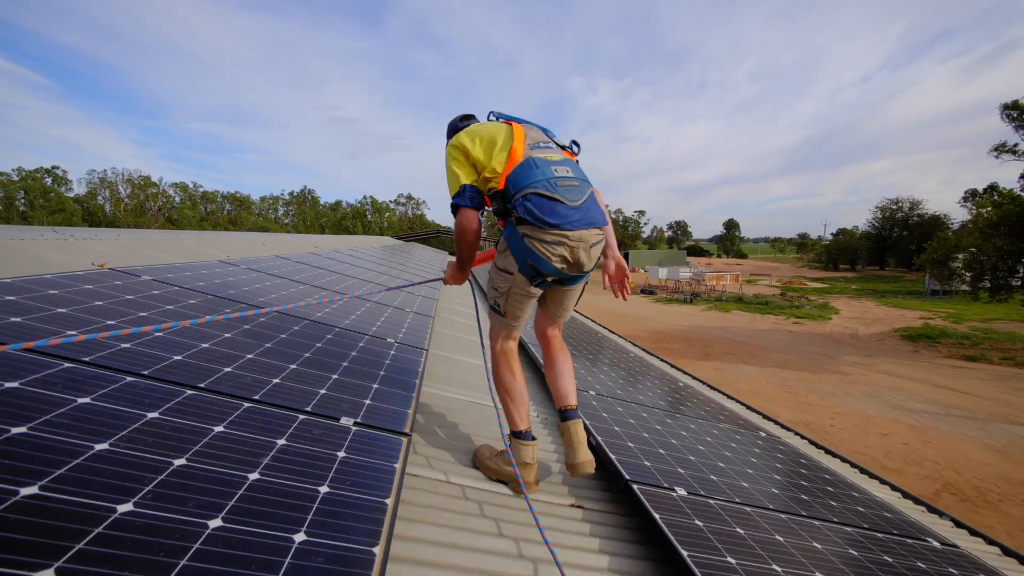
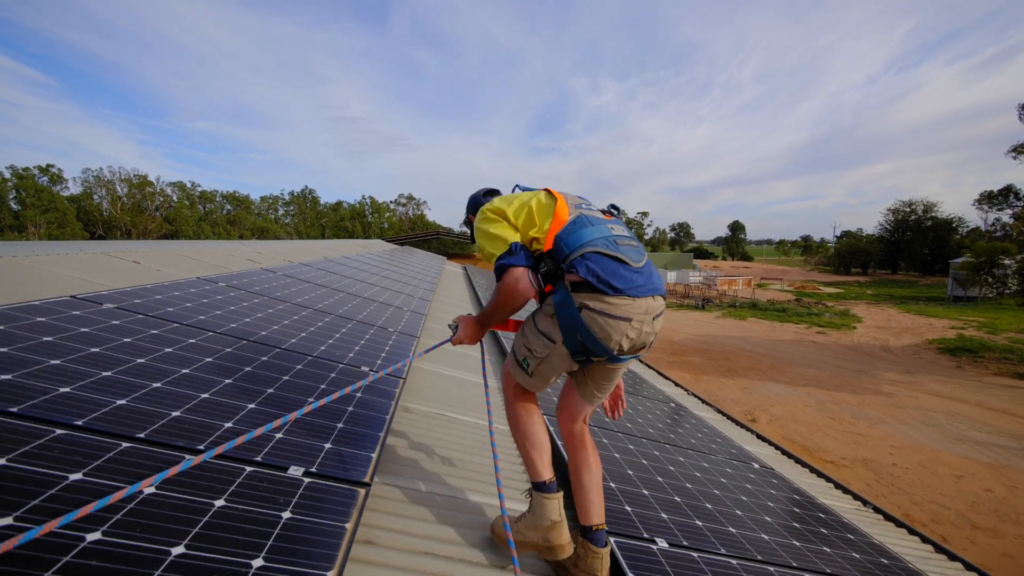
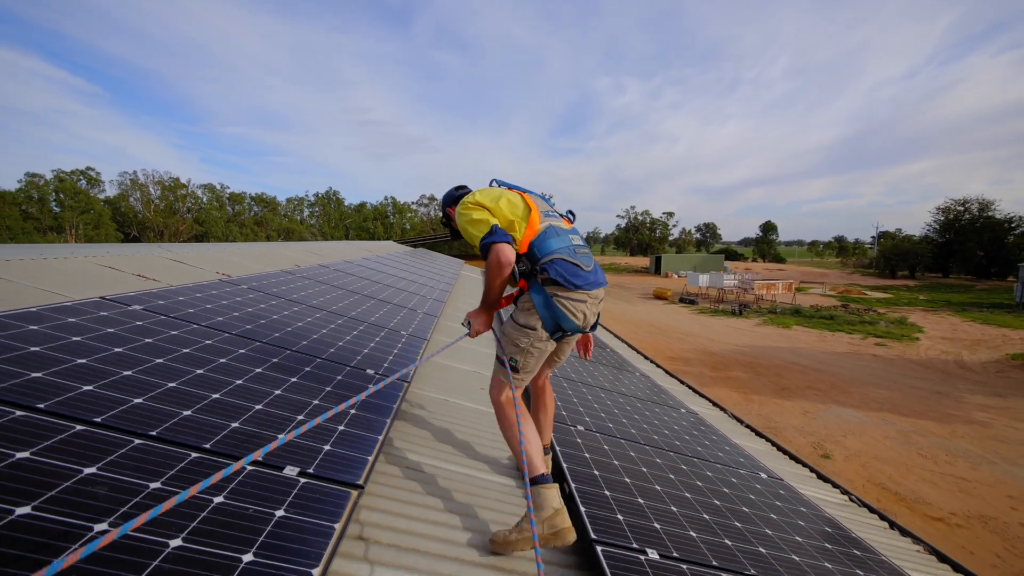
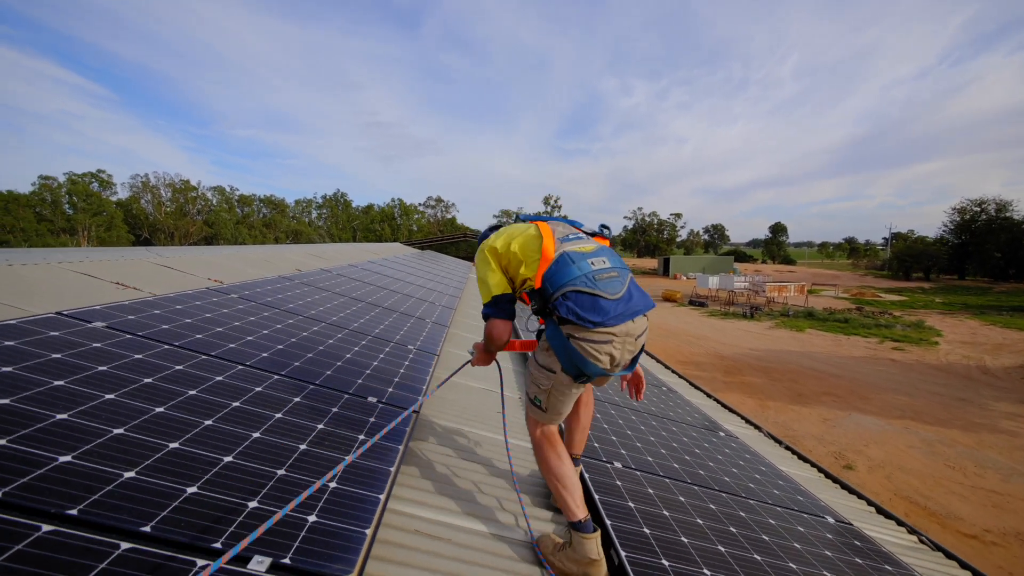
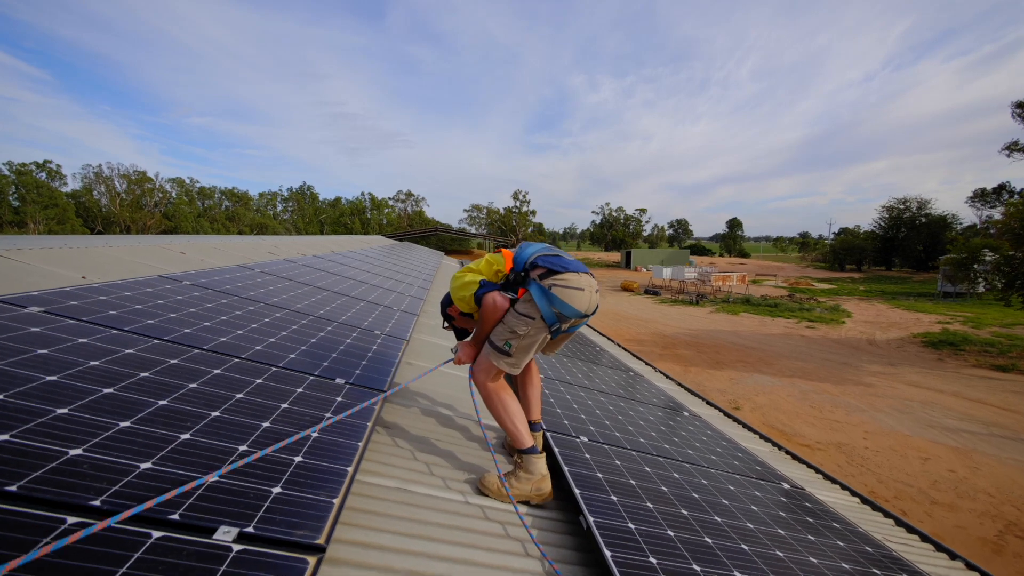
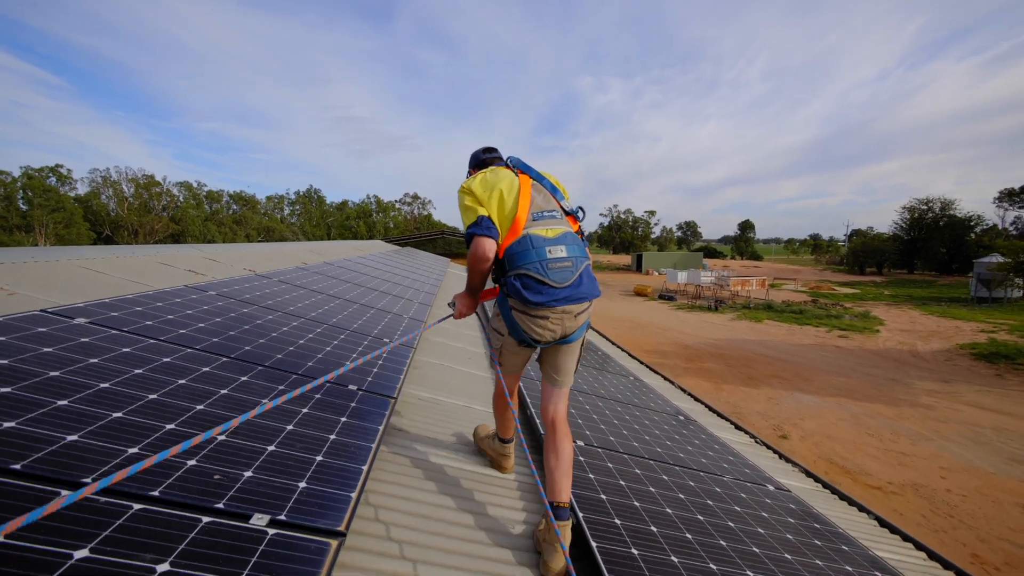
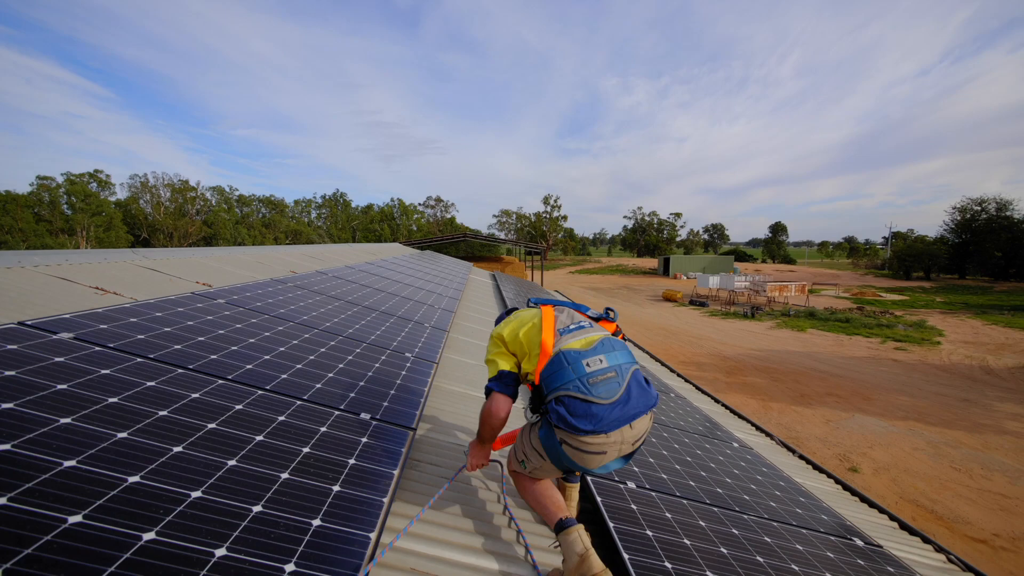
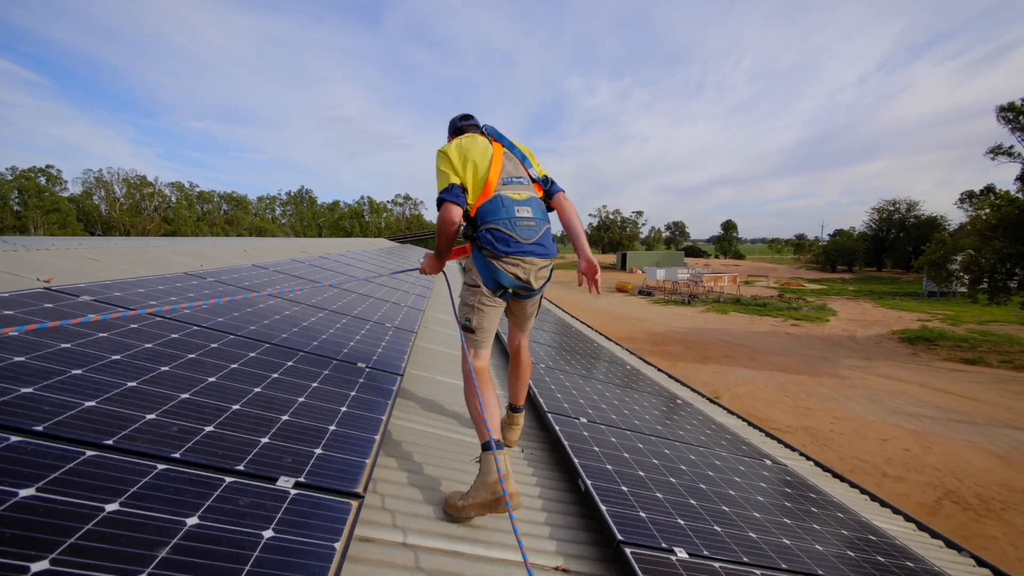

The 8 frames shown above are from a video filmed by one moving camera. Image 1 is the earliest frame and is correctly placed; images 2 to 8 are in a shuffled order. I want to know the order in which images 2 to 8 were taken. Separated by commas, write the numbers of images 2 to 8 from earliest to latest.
8, 5, 2, 6, 3, 4, 7
